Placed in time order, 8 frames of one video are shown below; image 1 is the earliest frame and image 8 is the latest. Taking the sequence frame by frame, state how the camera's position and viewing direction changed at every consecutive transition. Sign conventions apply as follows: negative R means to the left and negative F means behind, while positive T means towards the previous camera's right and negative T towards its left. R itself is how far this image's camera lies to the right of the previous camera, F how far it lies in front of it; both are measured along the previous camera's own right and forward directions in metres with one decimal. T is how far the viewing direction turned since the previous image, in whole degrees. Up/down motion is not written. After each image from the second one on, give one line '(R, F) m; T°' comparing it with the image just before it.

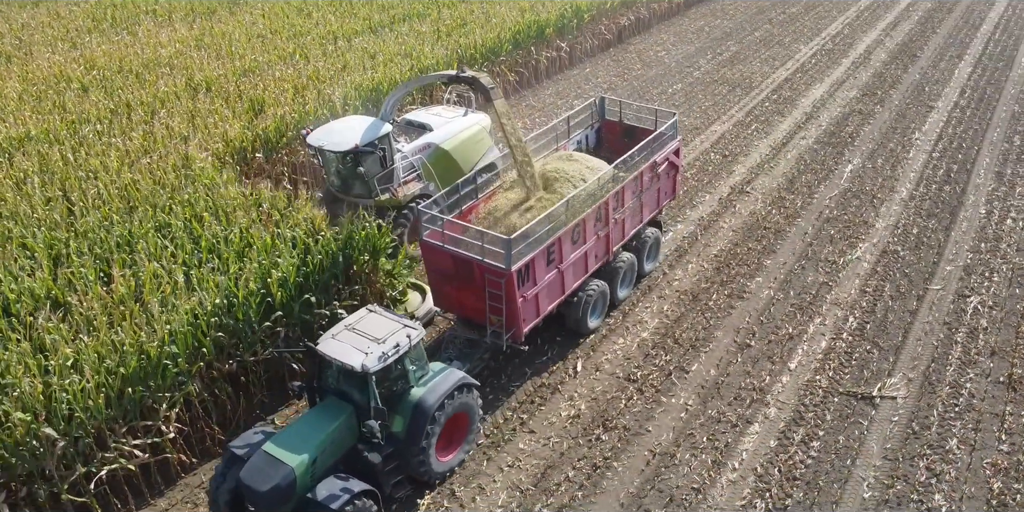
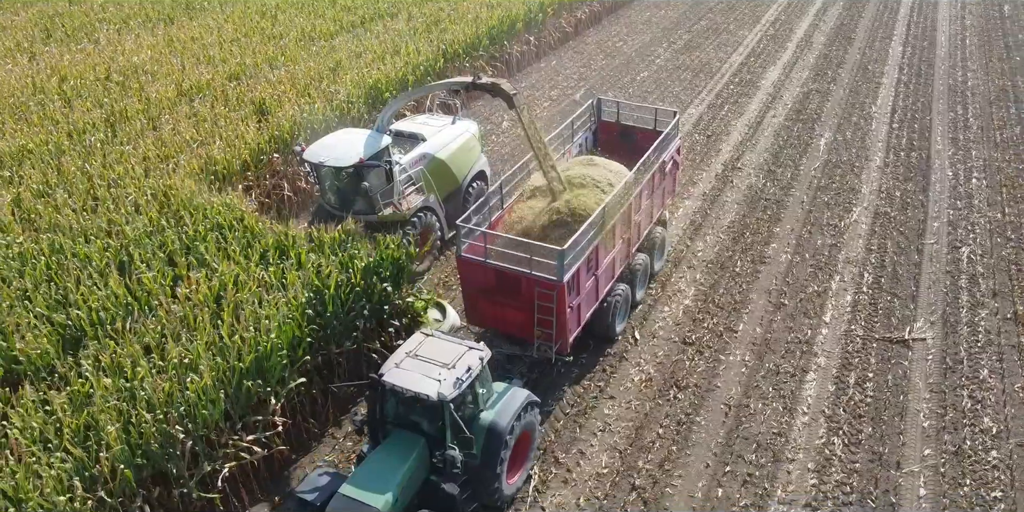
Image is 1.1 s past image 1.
(-1.6, -0.3) m; +7°
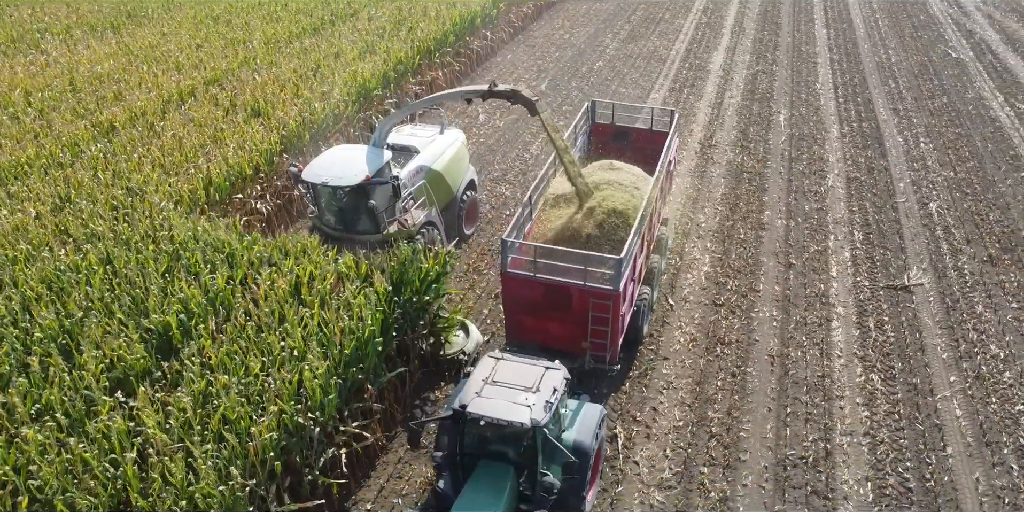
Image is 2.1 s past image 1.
(-1.6, -0.3) m; +7°
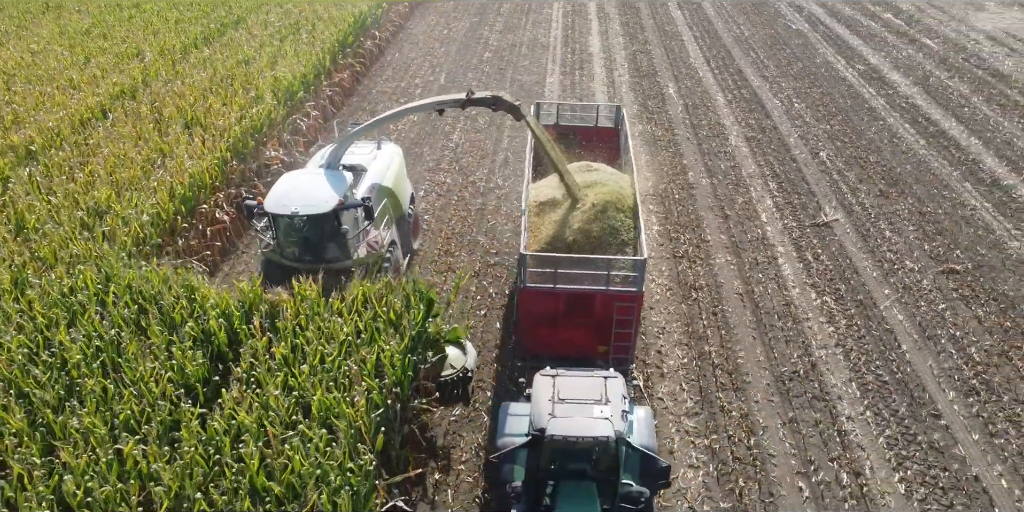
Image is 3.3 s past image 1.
(-1.8, -0.3) m; +12°
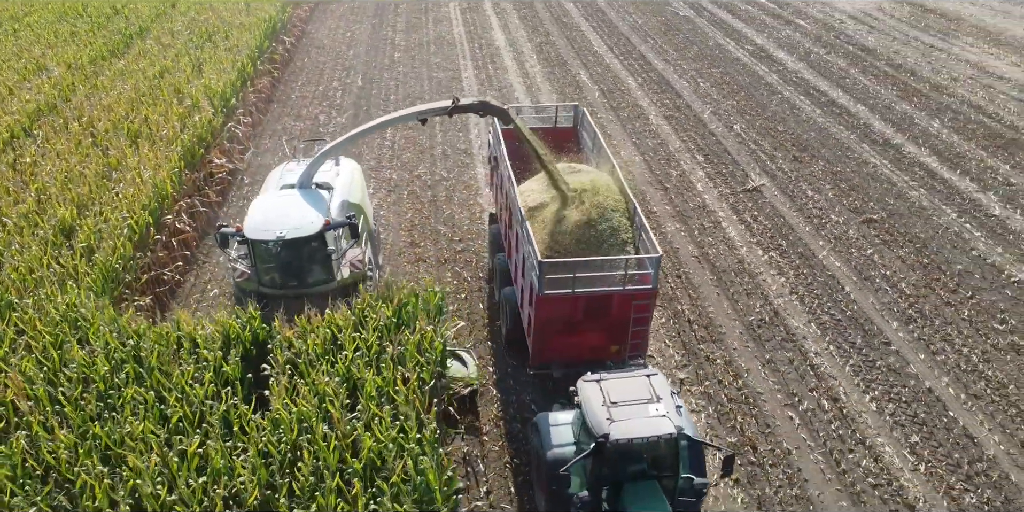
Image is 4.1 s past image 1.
(-1.2, -0.3) m; +9°
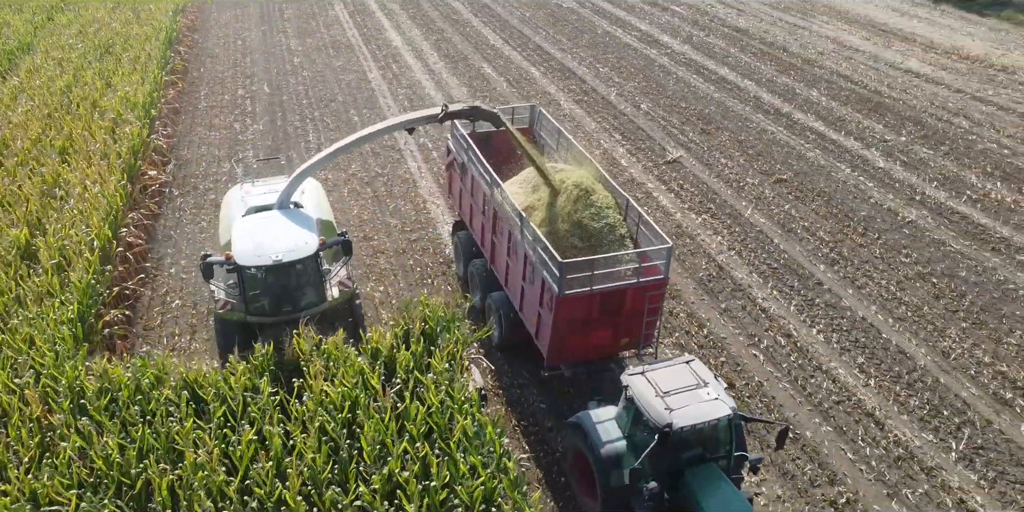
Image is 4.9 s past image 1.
(-1.2, -0.3) m; +9°
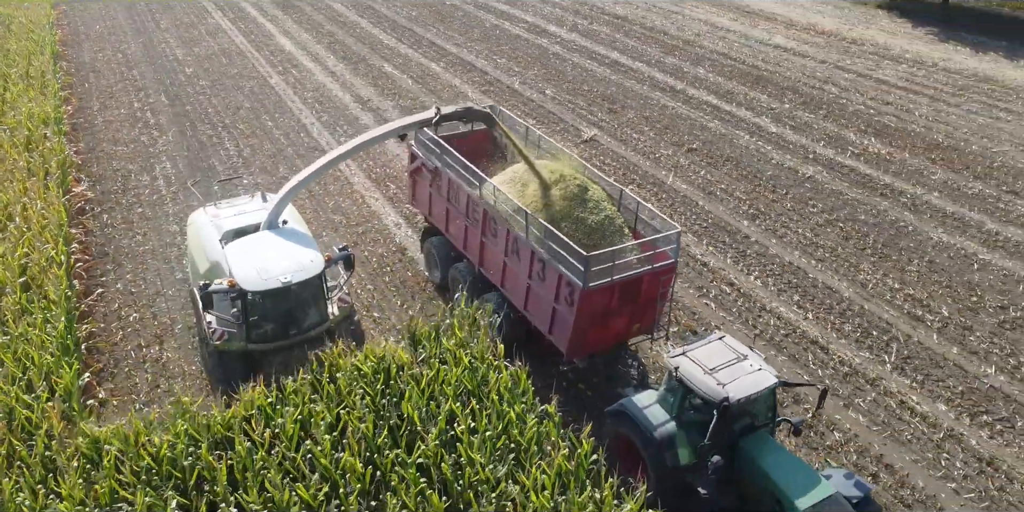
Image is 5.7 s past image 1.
(-1.1, -0.4) m; +9°
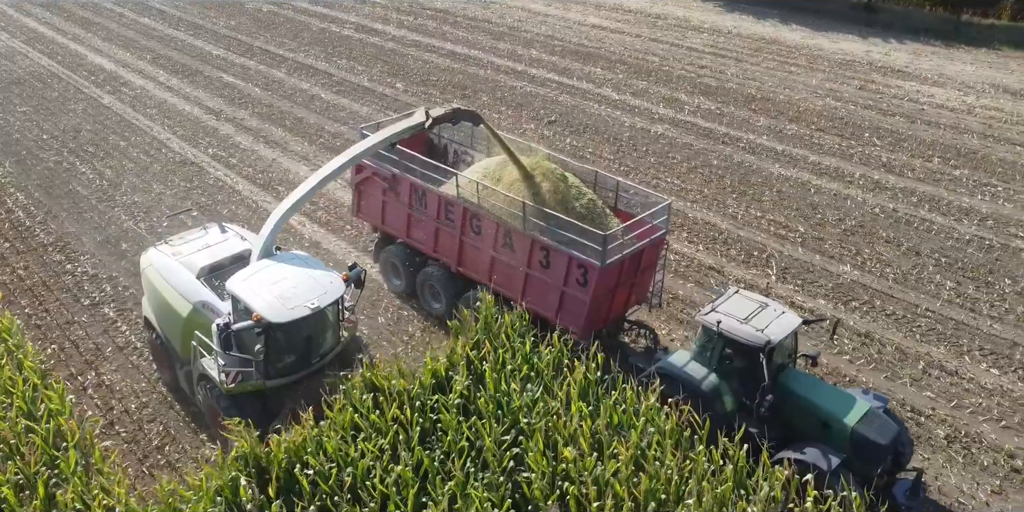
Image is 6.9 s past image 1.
(-1.4, -0.5) m; +14°
